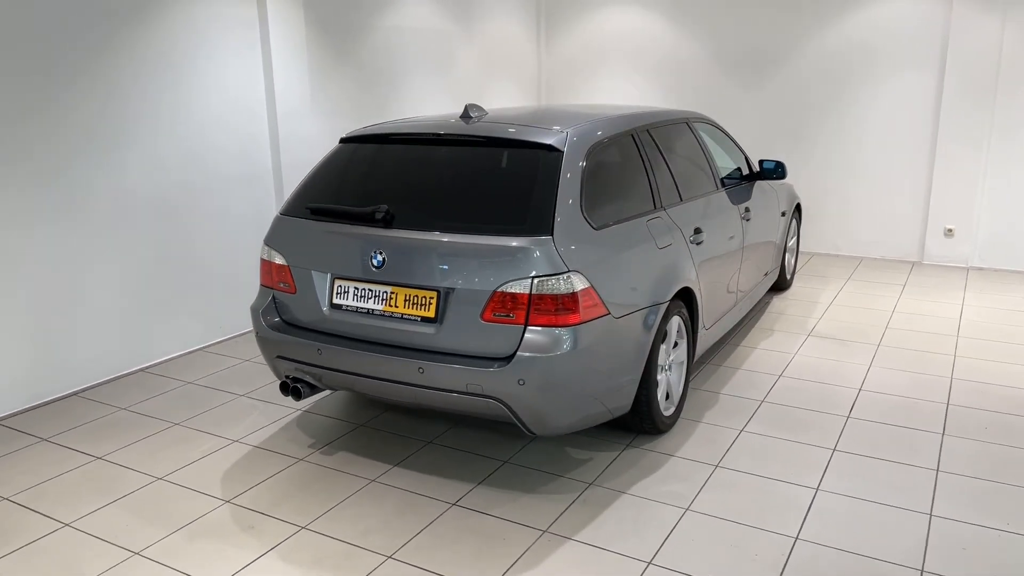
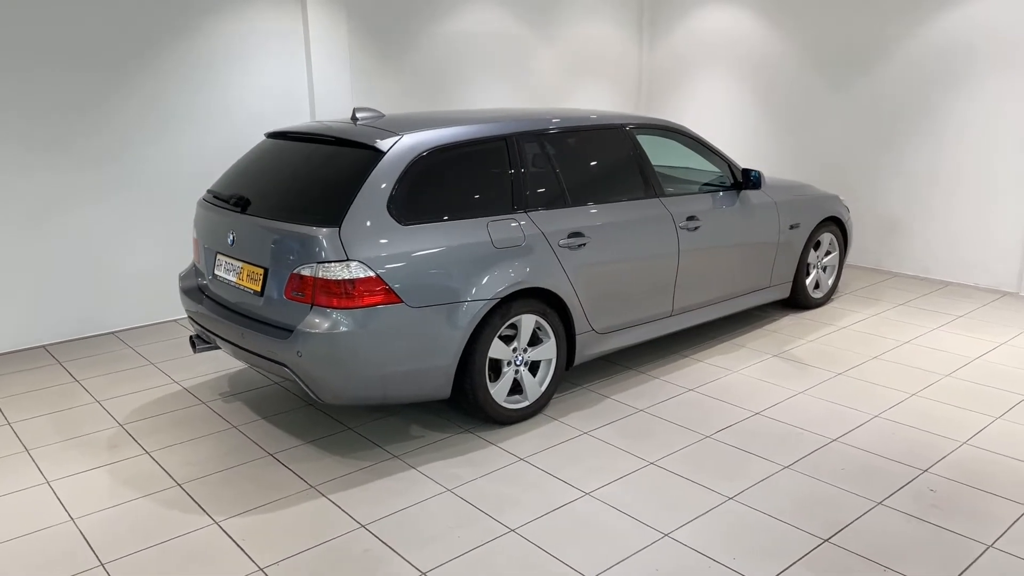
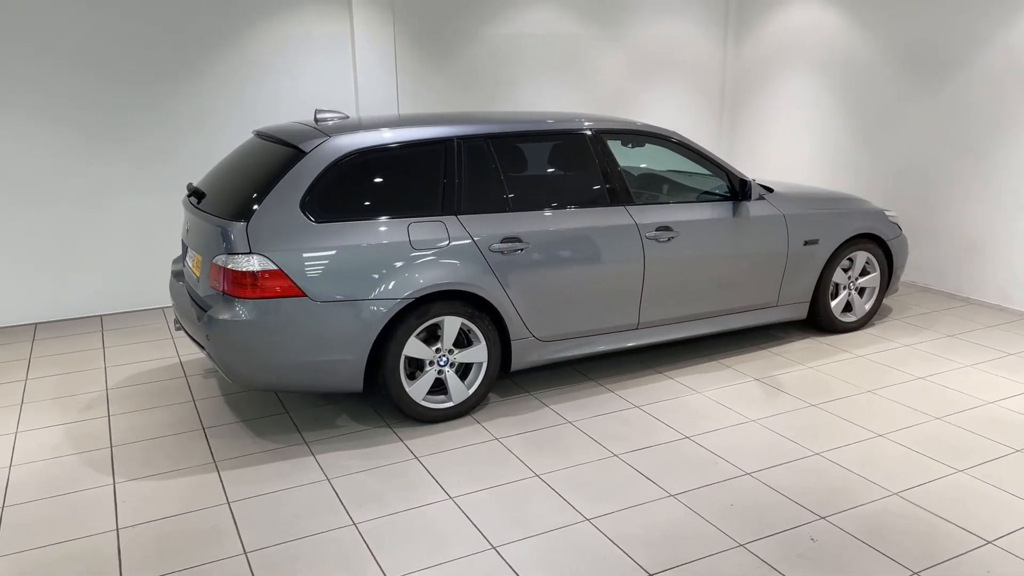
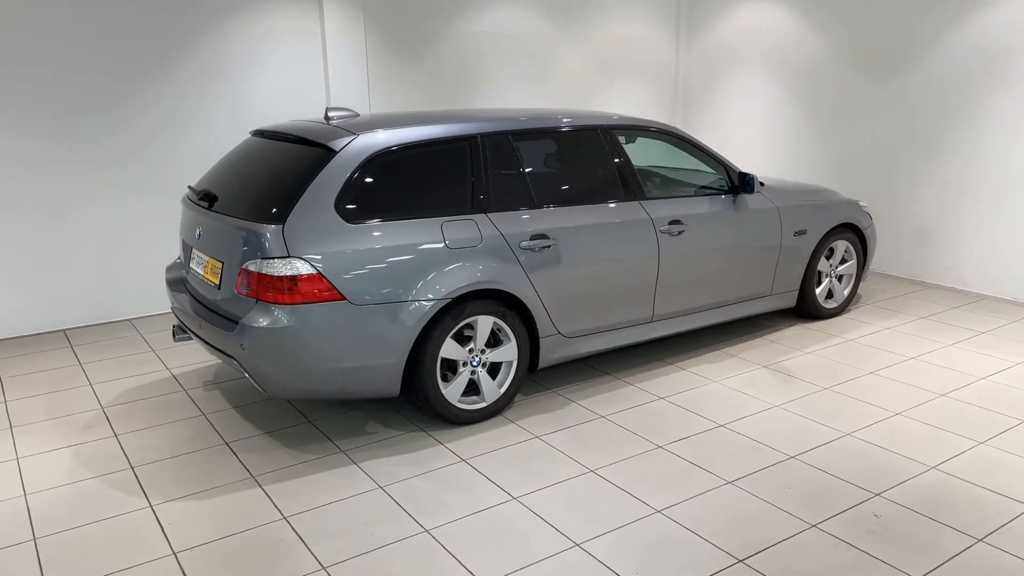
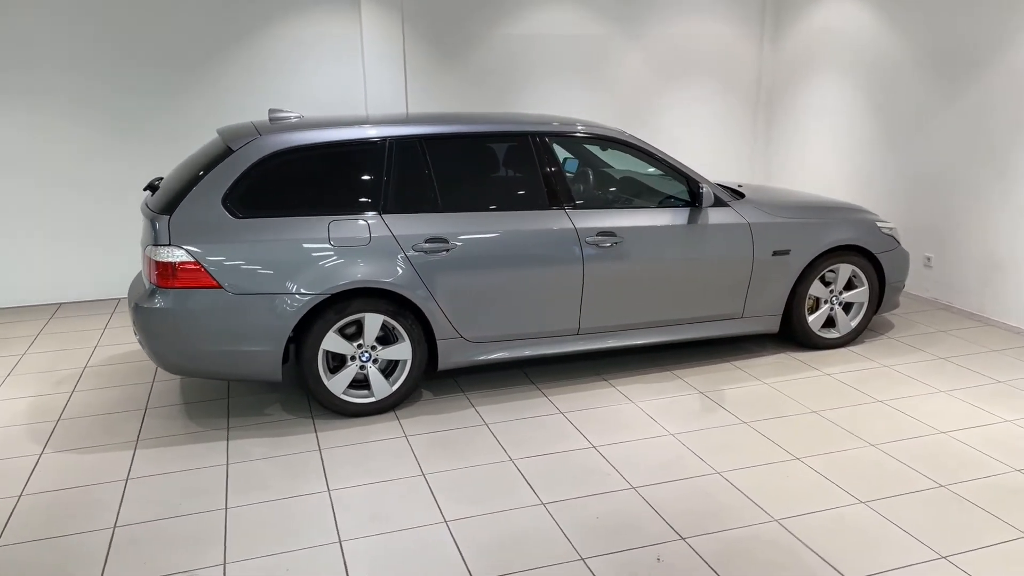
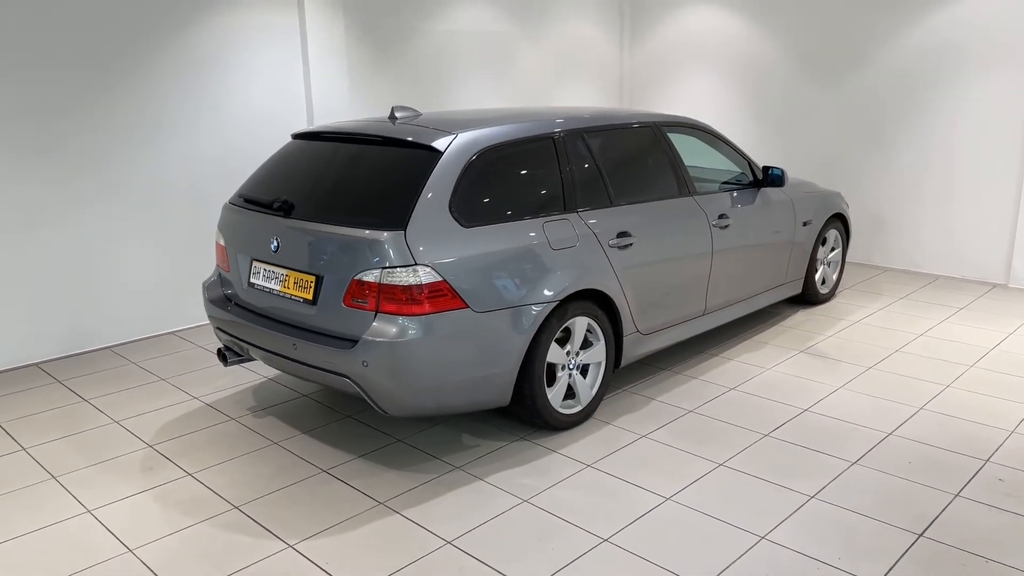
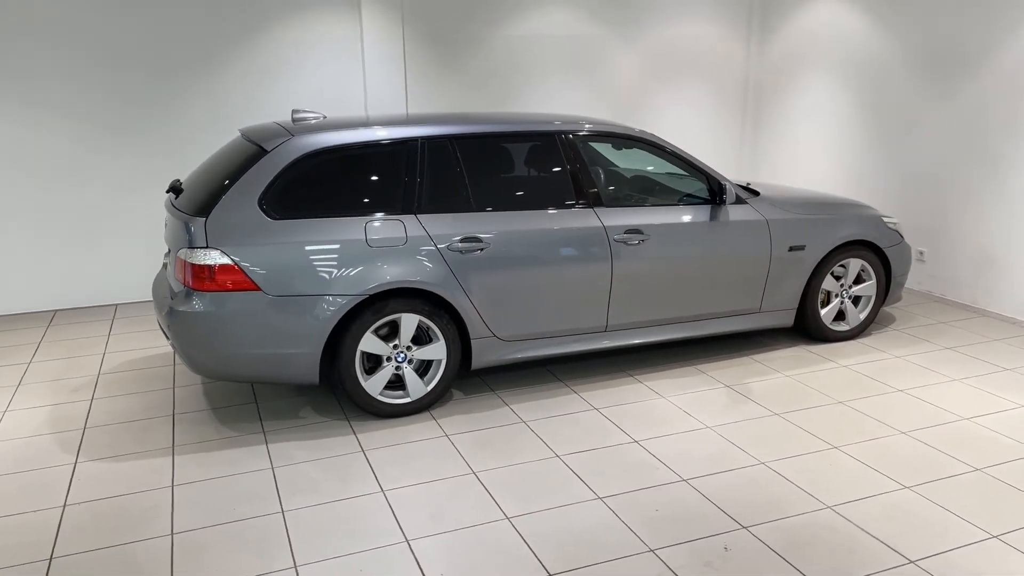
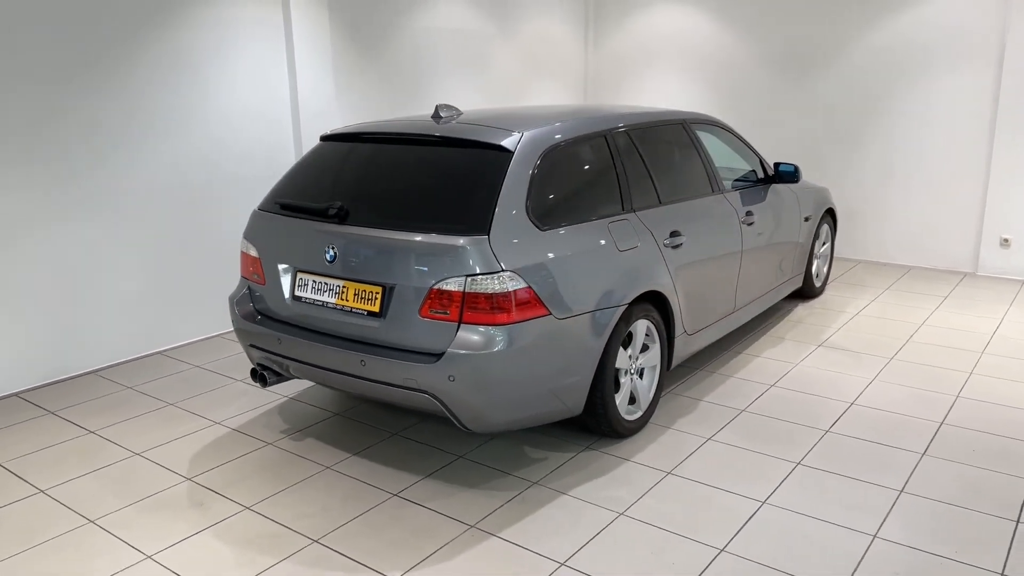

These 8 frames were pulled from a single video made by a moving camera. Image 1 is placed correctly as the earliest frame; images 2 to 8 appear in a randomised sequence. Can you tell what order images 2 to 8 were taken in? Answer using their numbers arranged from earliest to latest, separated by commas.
8, 6, 2, 4, 3, 7, 5
